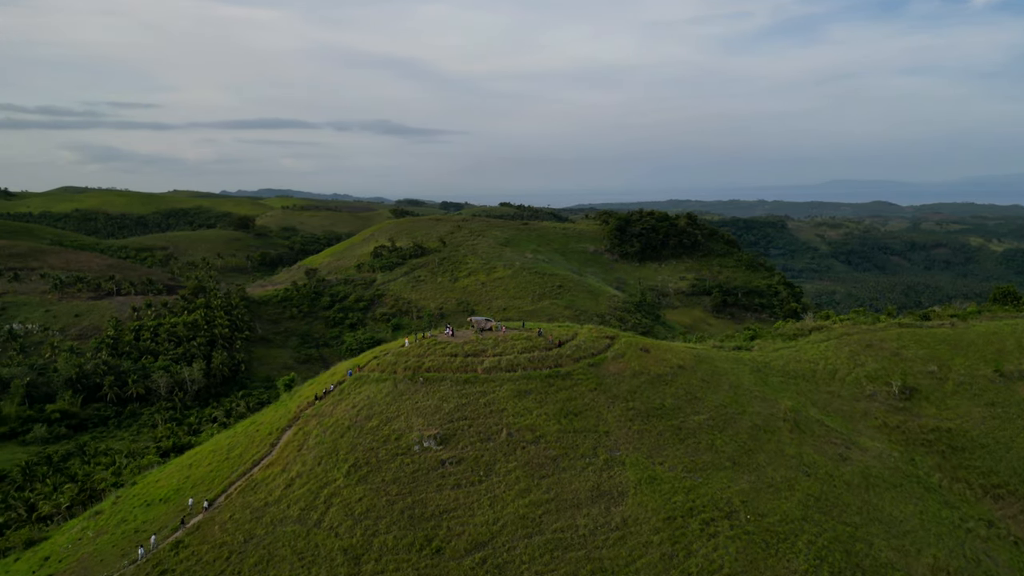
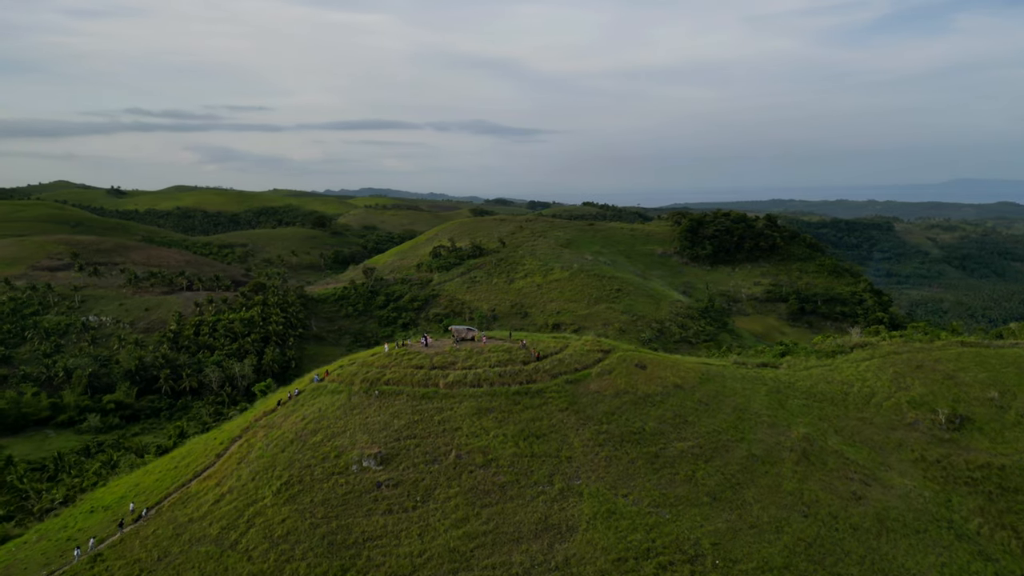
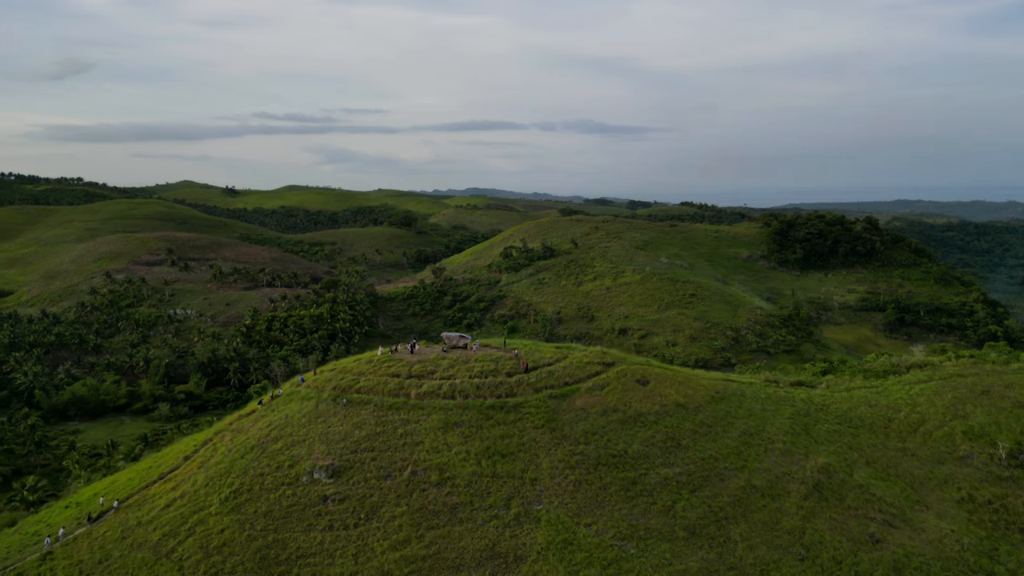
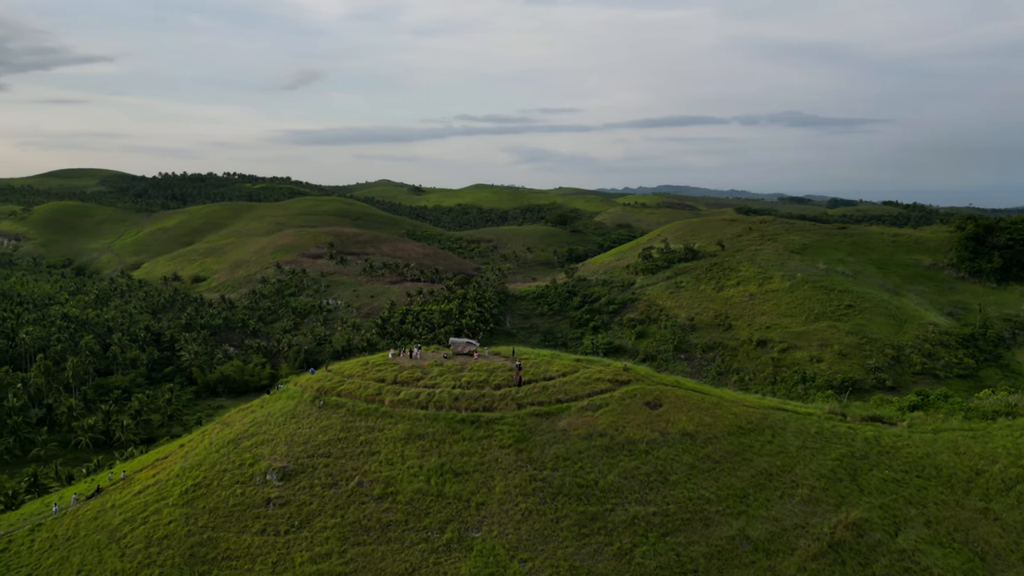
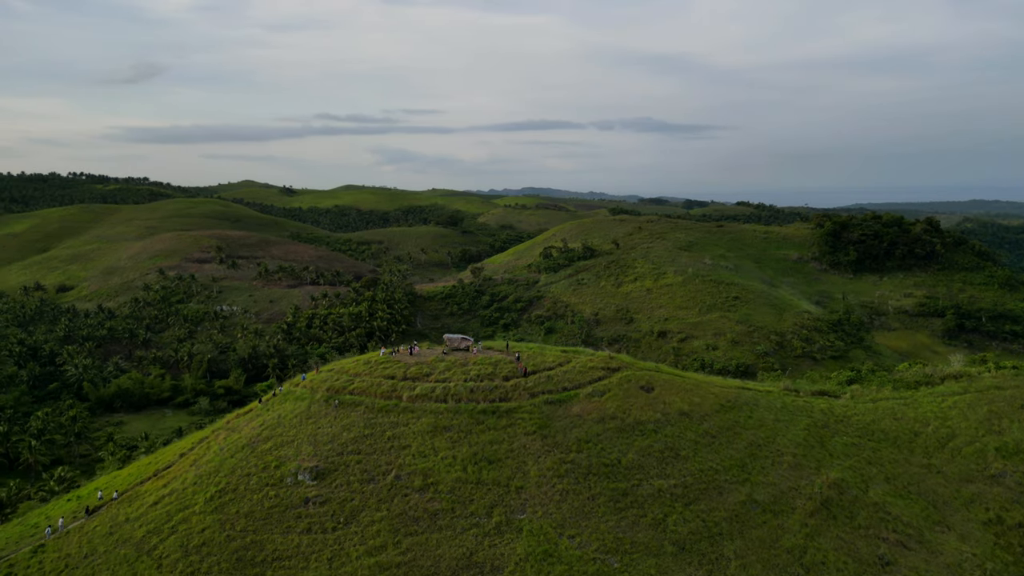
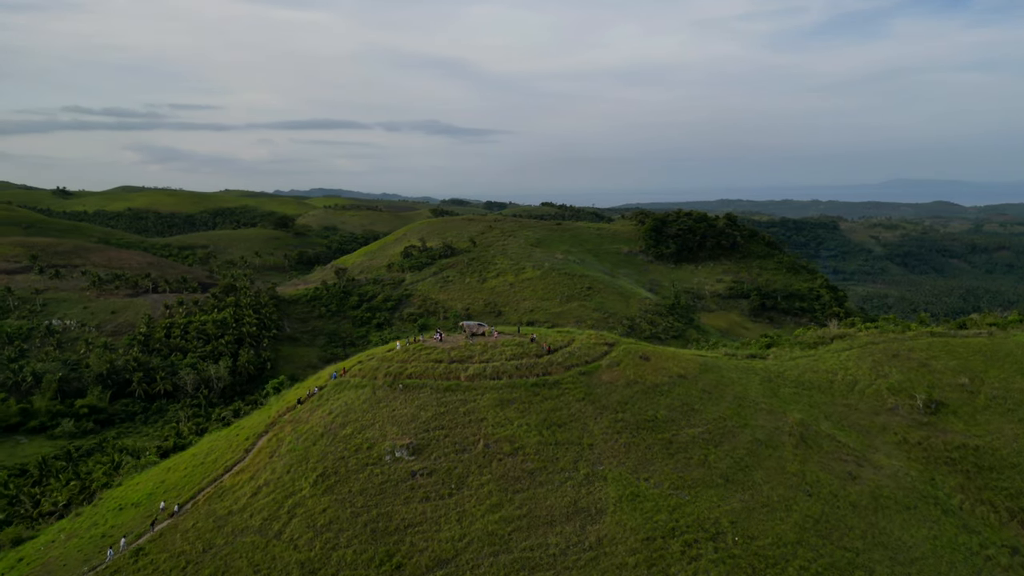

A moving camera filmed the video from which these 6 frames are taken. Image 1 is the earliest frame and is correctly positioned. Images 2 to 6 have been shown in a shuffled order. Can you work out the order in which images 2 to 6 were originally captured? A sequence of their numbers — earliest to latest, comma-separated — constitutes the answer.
6, 2, 3, 5, 4
